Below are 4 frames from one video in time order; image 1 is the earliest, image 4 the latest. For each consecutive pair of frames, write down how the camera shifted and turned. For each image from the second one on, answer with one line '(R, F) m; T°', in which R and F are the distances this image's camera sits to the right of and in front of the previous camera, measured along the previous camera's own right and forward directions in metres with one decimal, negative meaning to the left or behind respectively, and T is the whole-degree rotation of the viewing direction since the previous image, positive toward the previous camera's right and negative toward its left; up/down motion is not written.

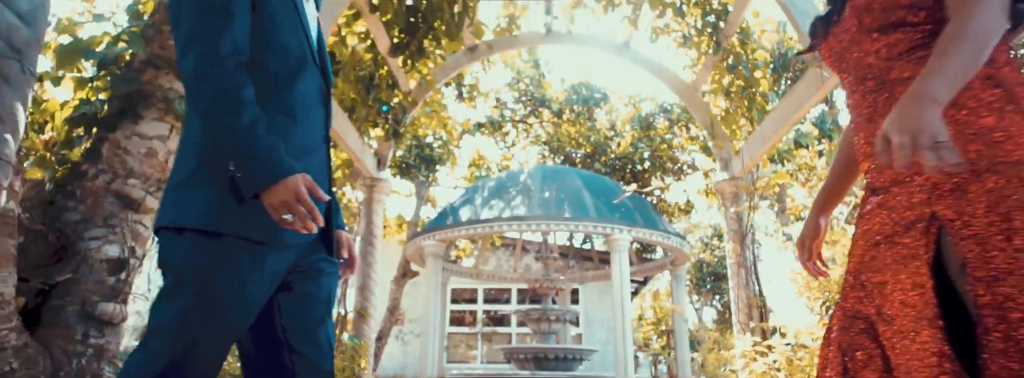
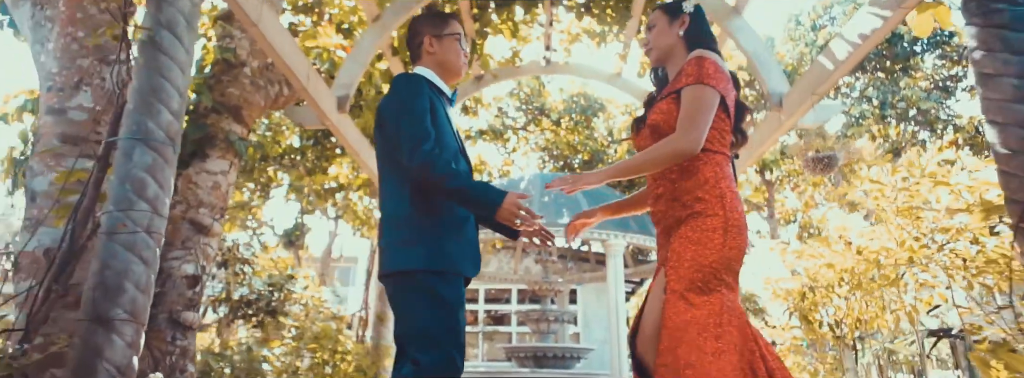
(0.0, -0.5) m; 0°
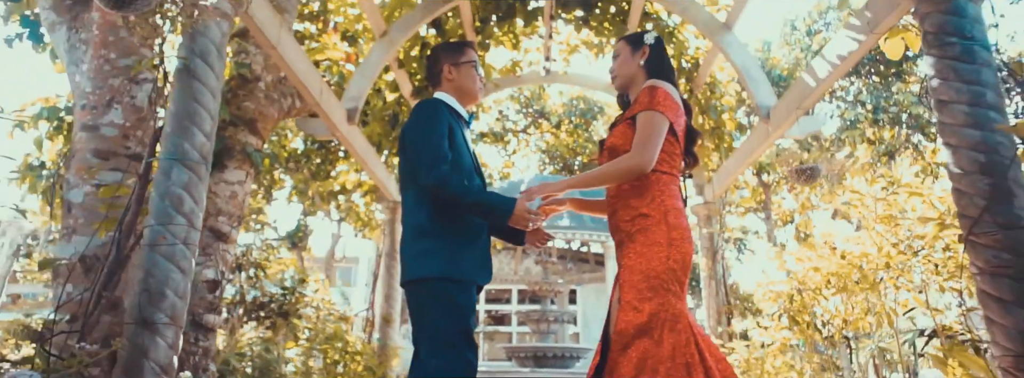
(0.0, -0.2) m; 0°
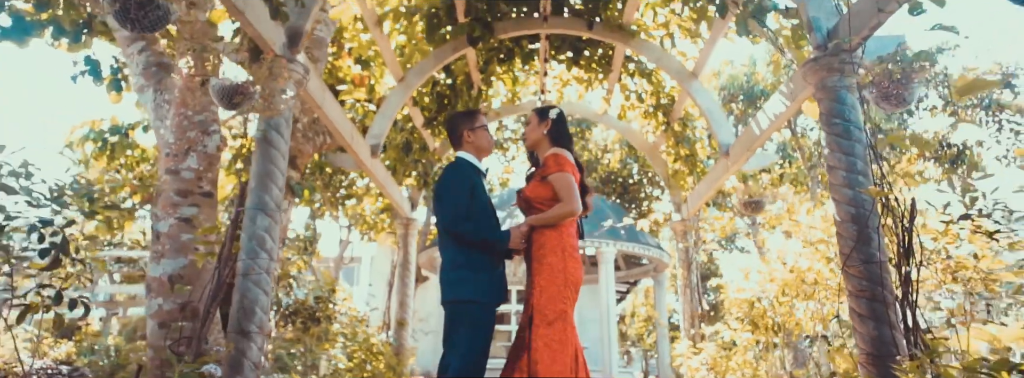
(0.0, -0.6) m; 0°
